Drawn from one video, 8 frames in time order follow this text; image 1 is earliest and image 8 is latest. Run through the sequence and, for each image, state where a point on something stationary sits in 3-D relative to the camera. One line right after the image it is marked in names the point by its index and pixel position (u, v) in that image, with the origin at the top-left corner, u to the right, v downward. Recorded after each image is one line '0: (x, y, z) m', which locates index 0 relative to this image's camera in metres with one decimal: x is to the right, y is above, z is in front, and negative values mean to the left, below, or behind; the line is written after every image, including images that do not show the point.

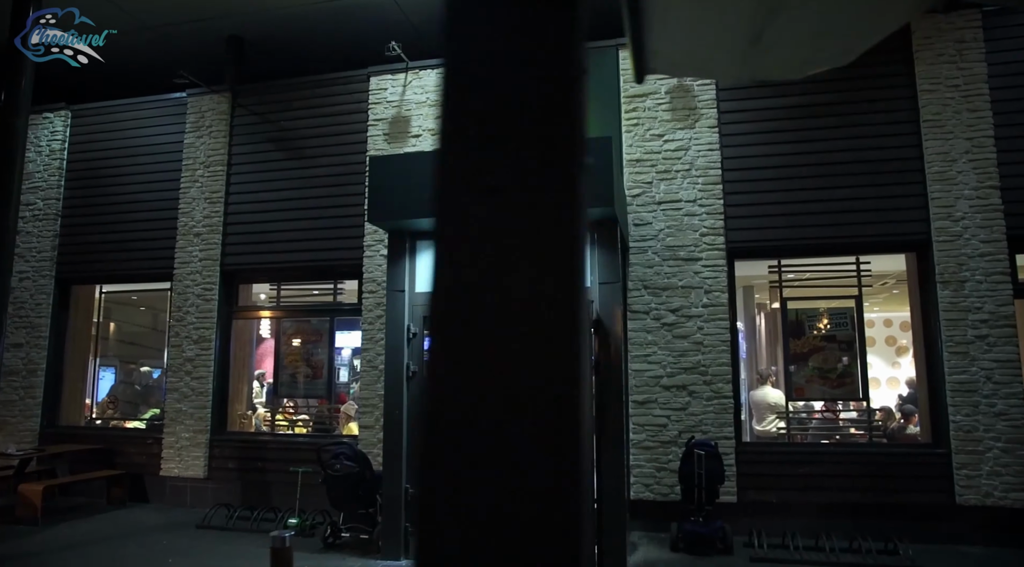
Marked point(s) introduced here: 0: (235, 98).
0: (-3.6, +2.4, +9.2) m
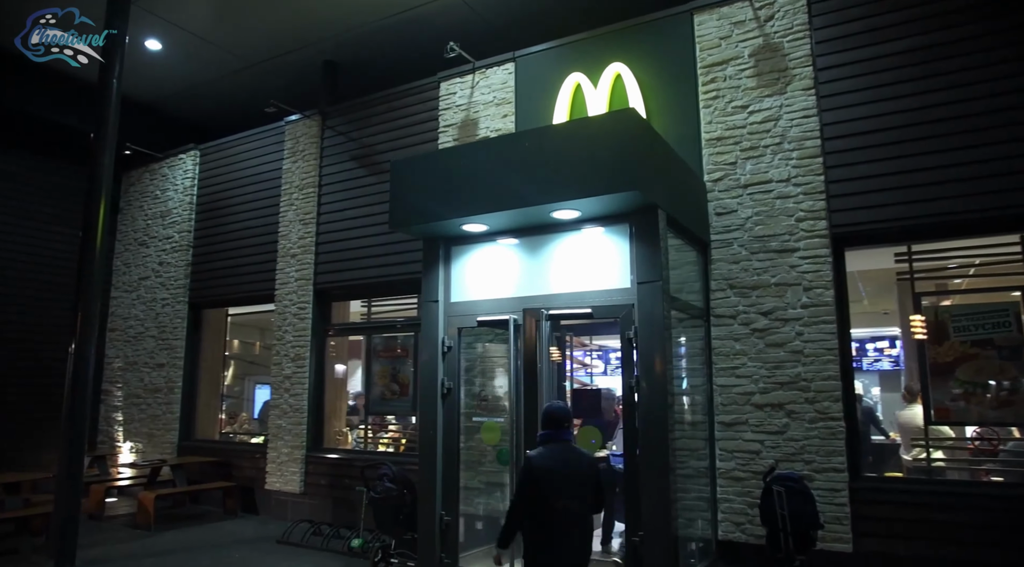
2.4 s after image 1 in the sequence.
0: (-2.5, +2.2, +9.4) m
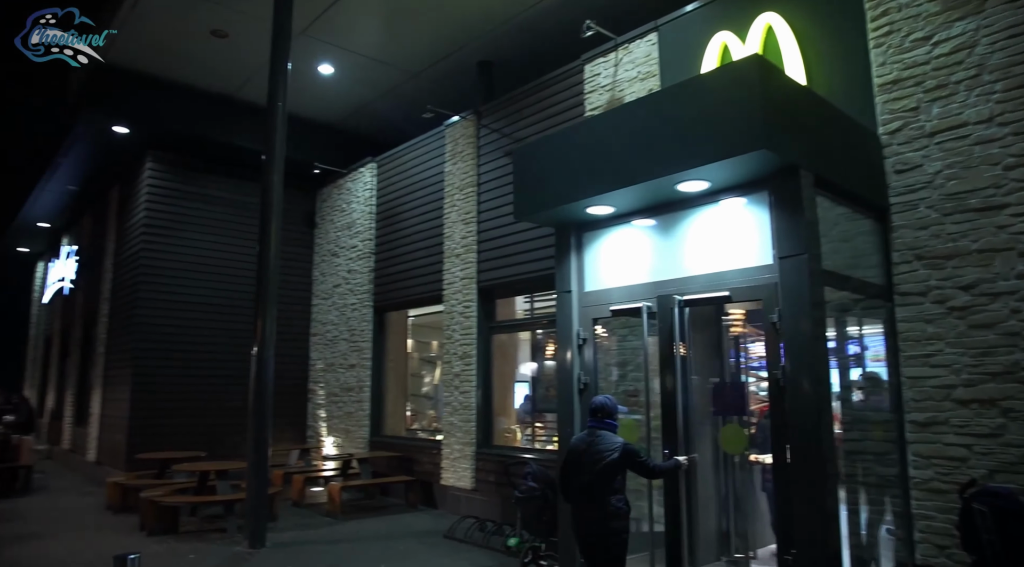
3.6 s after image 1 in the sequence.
0: (-0.4, +2.2, +9.5) m
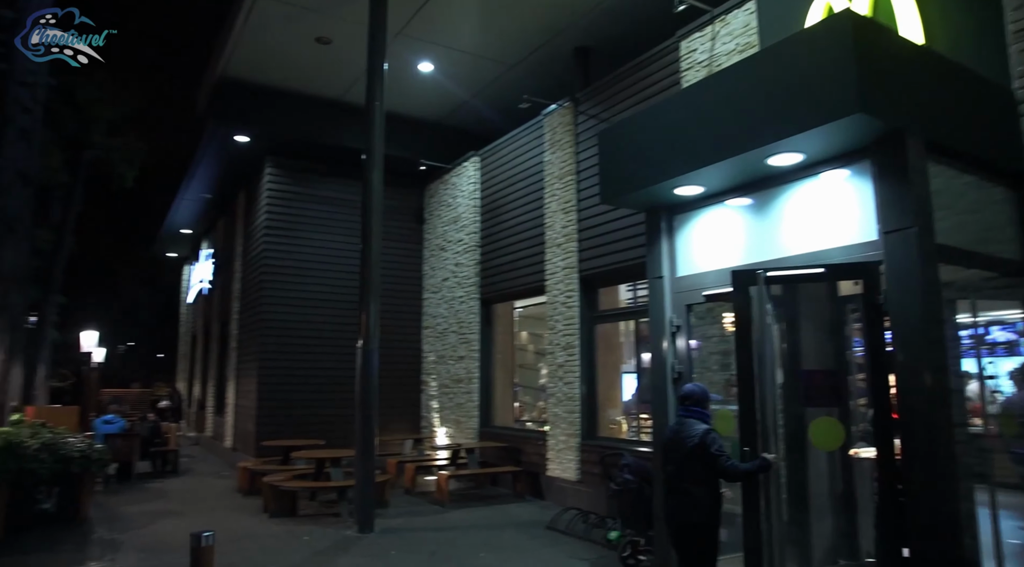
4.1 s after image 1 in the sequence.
0: (+0.8, +2.3, +9.3) m
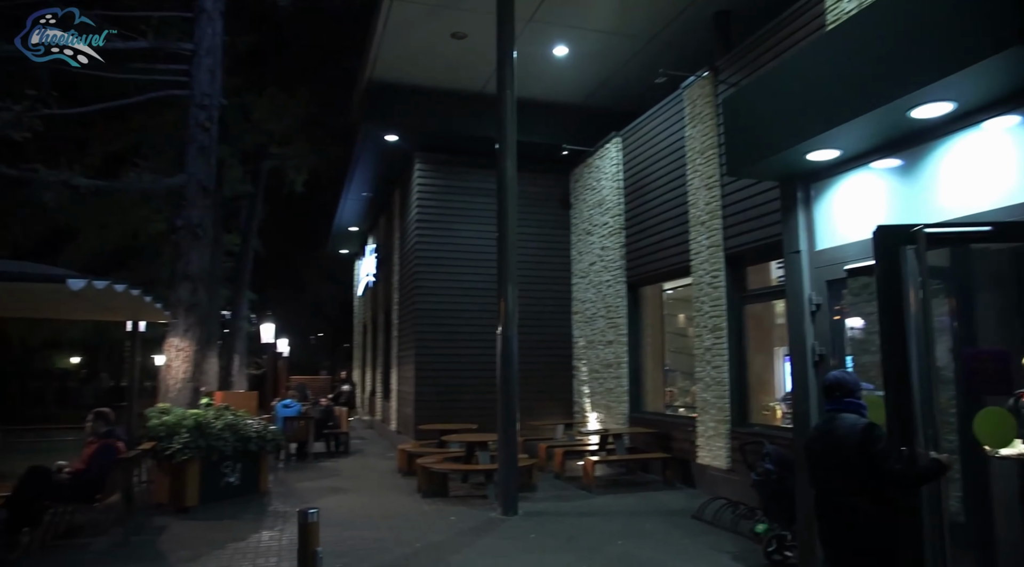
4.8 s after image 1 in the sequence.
0: (+2.5, +2.6, +8.8) m
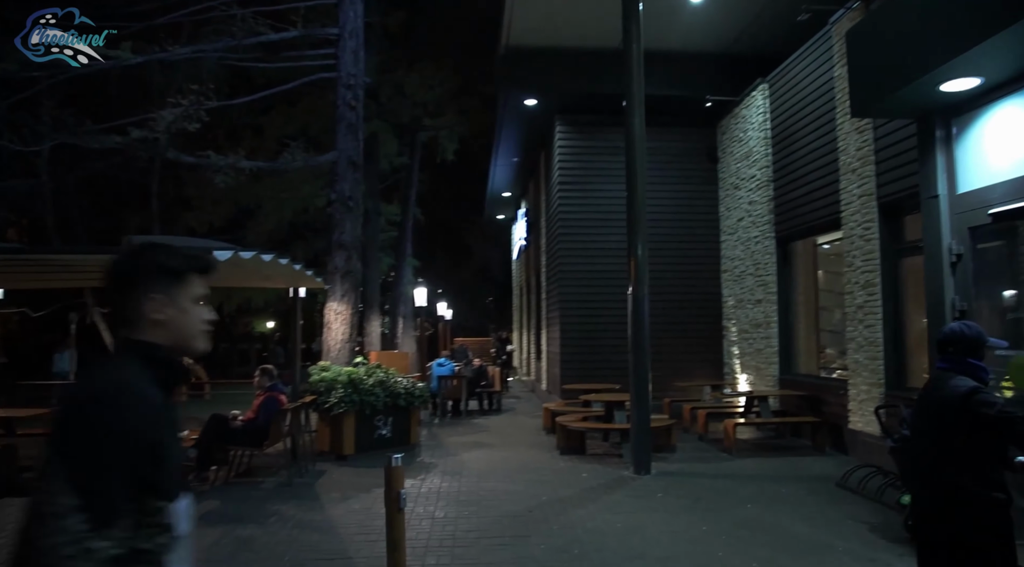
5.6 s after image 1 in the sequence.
0: (+4.0, +3.1, +7.9) m
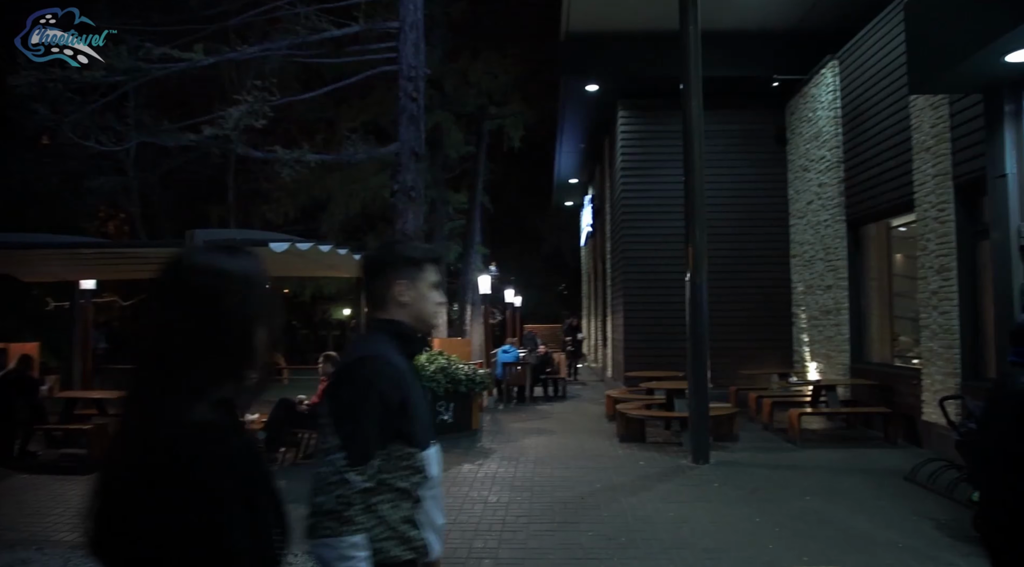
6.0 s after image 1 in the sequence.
0: (+4.5, +3.3, +7.5) m
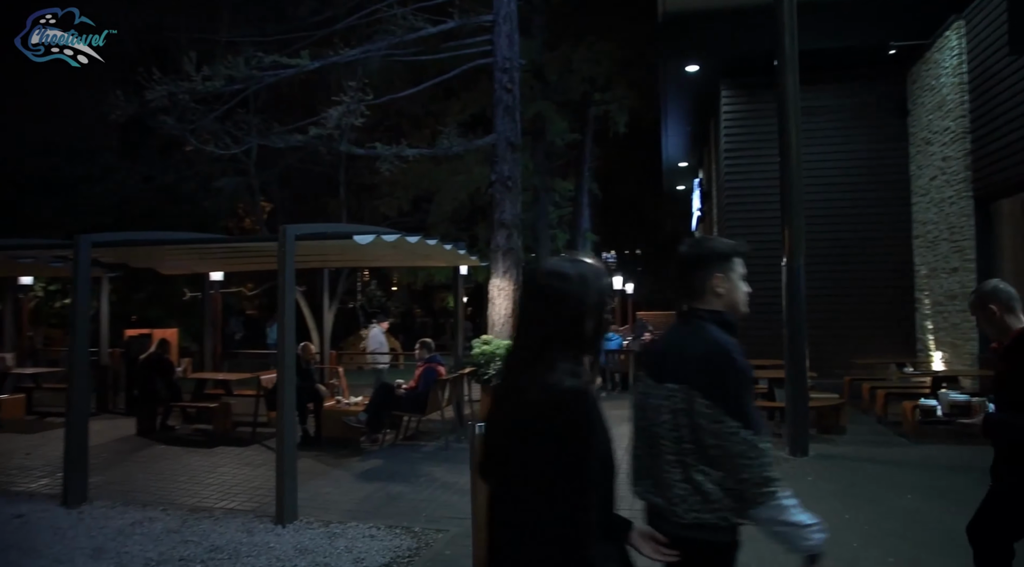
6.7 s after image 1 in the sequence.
0: (+5.3, +3.5, +6.6) m
